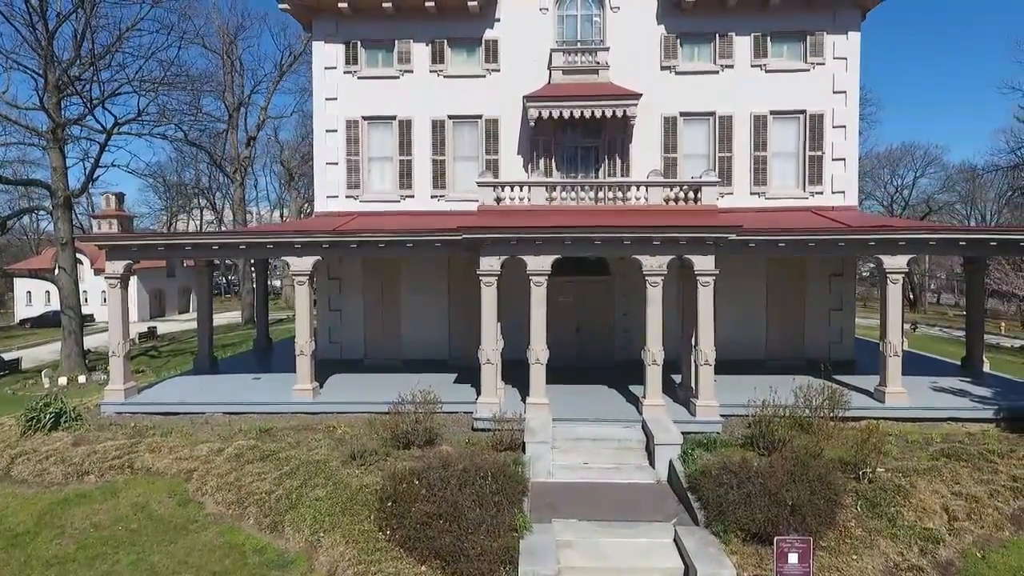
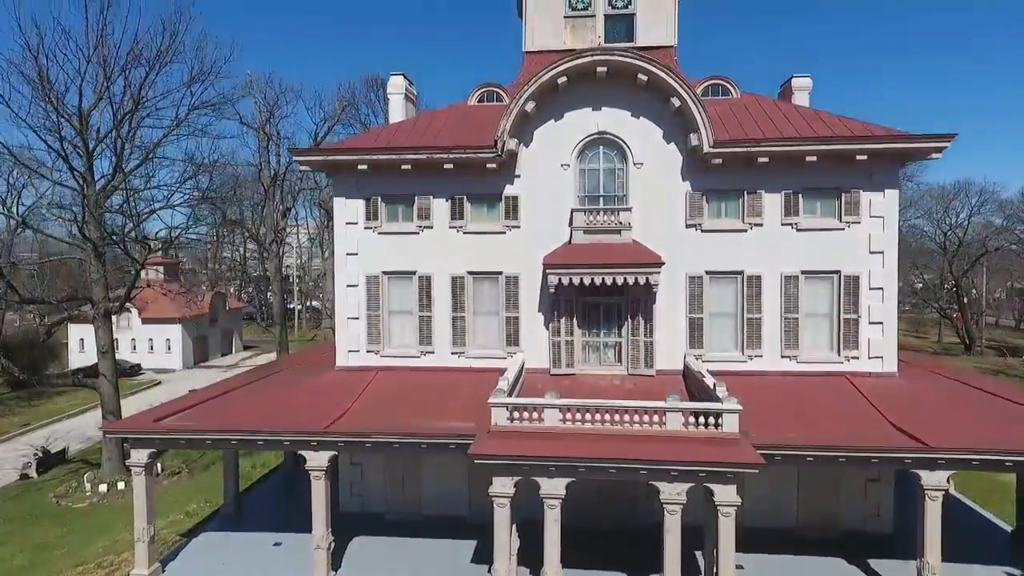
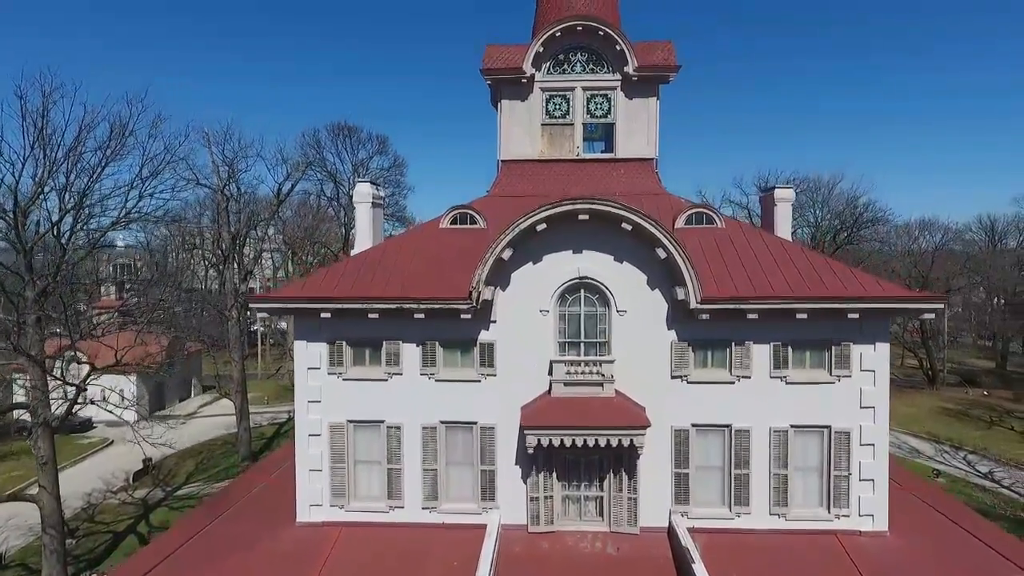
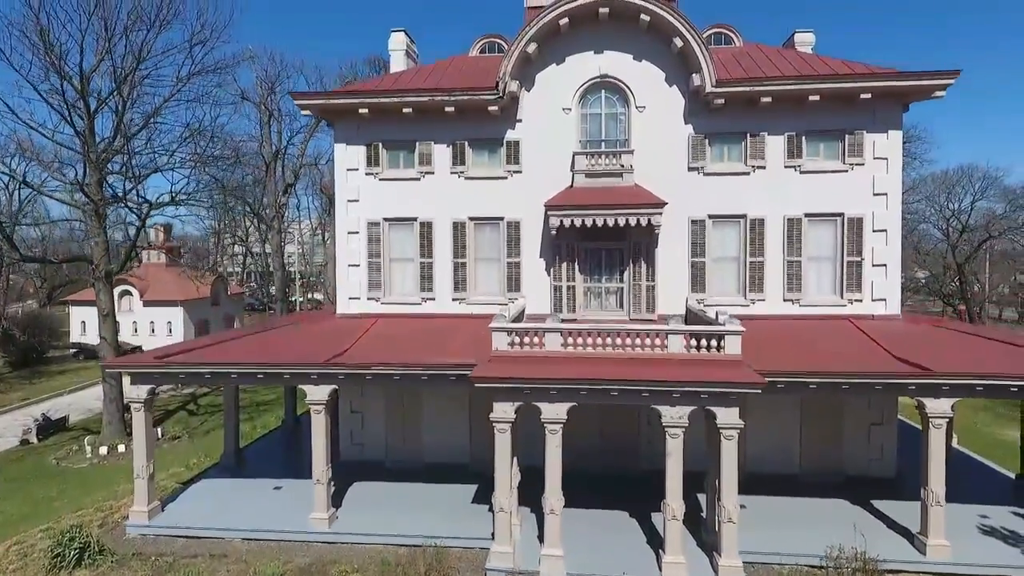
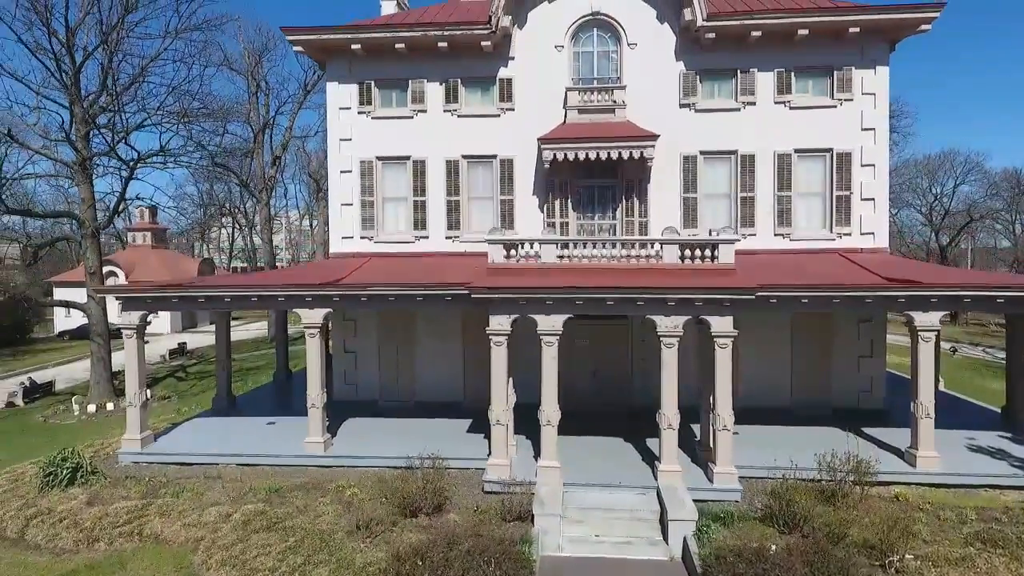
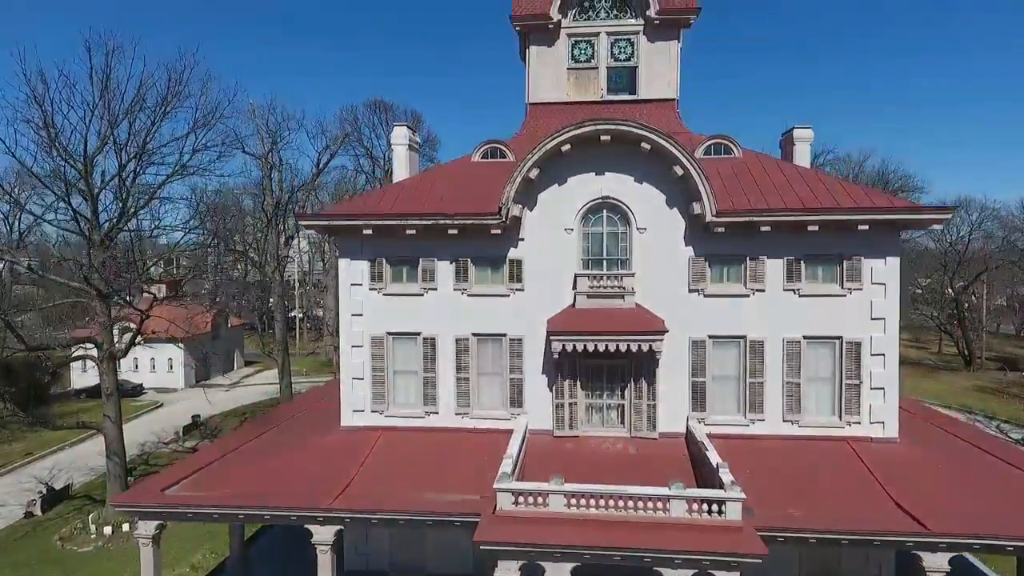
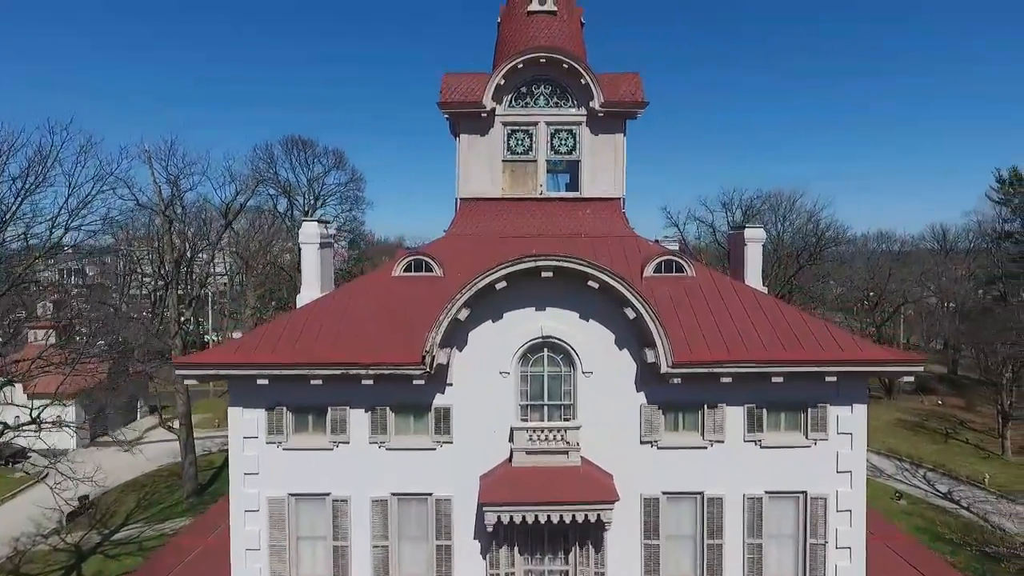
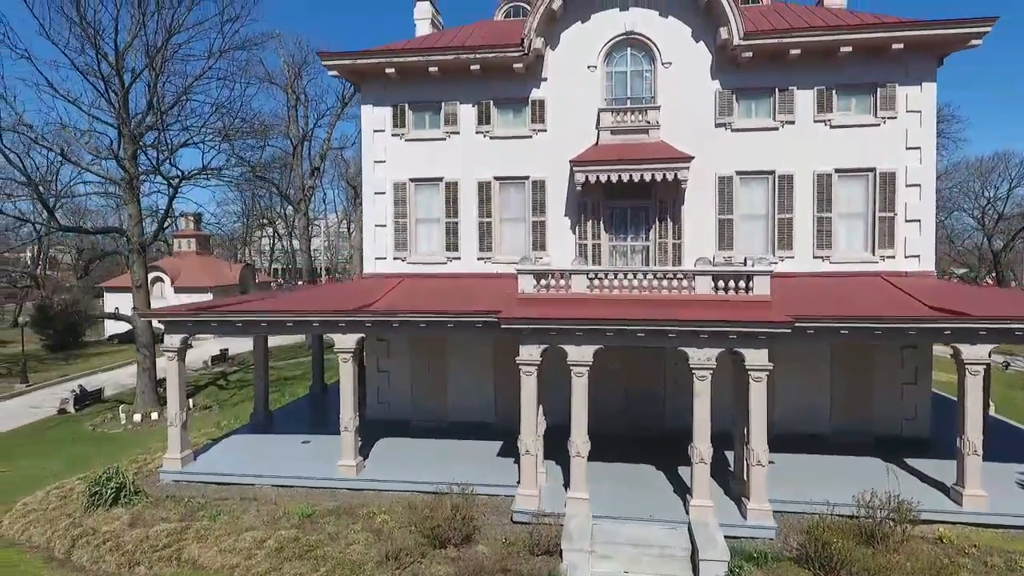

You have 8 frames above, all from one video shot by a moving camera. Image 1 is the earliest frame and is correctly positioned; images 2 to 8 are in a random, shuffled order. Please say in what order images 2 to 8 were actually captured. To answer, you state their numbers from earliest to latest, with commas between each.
5, 8, 4, 2, 6, 3, 7
